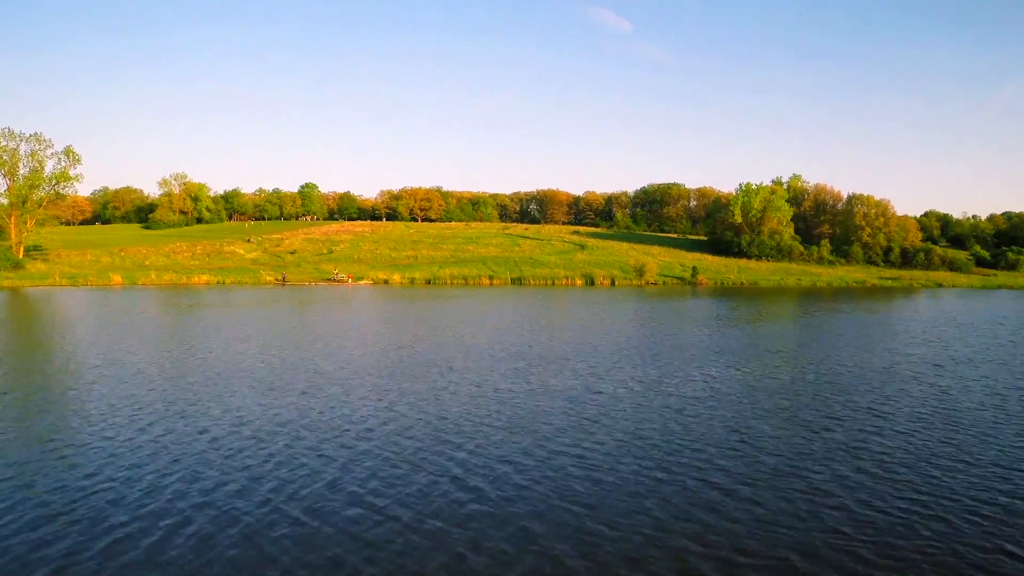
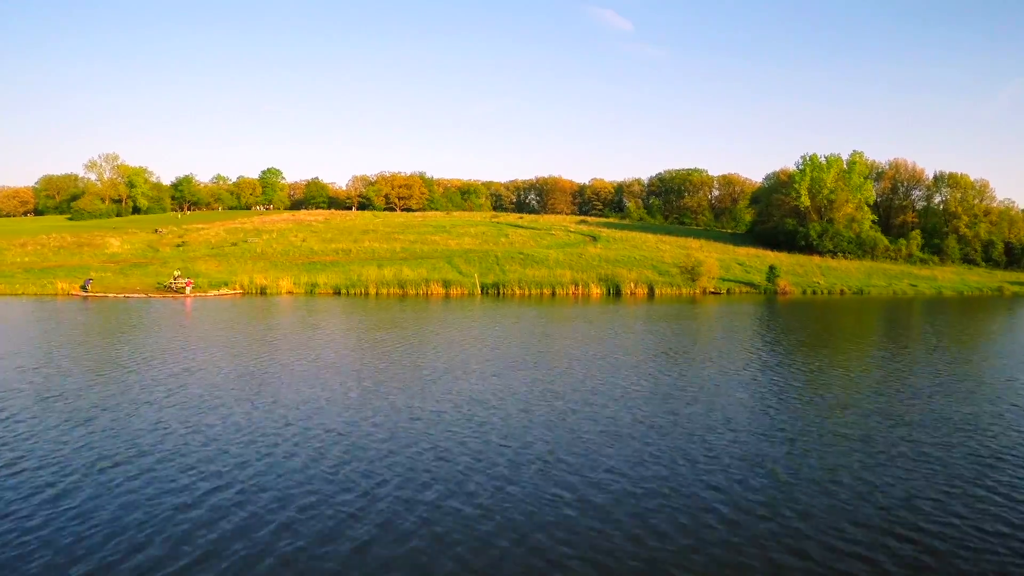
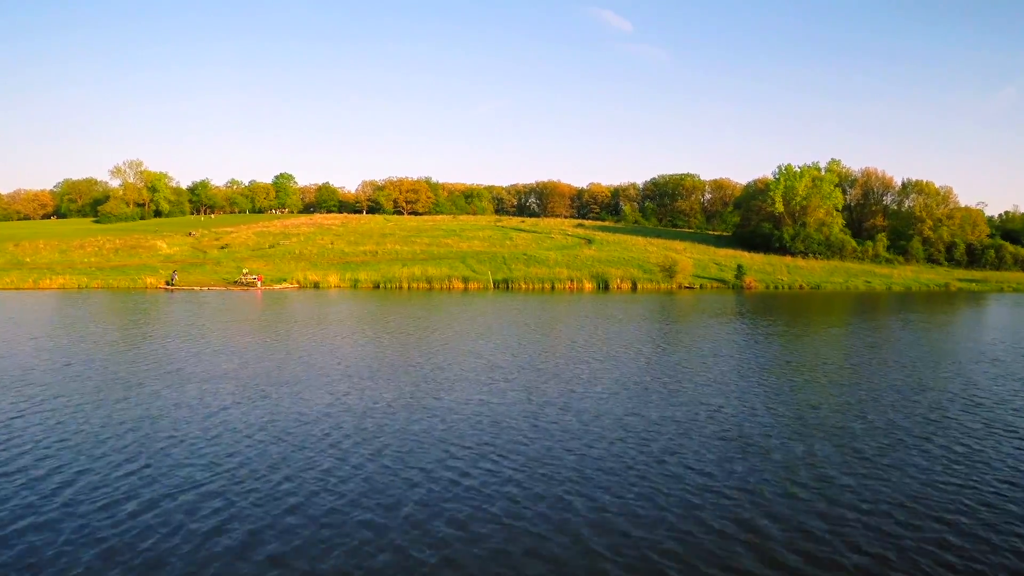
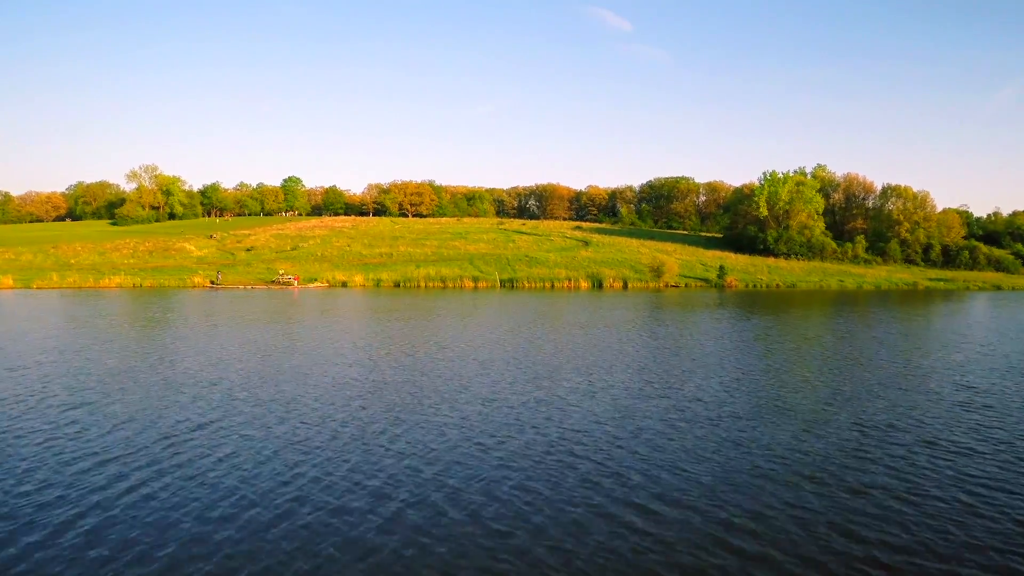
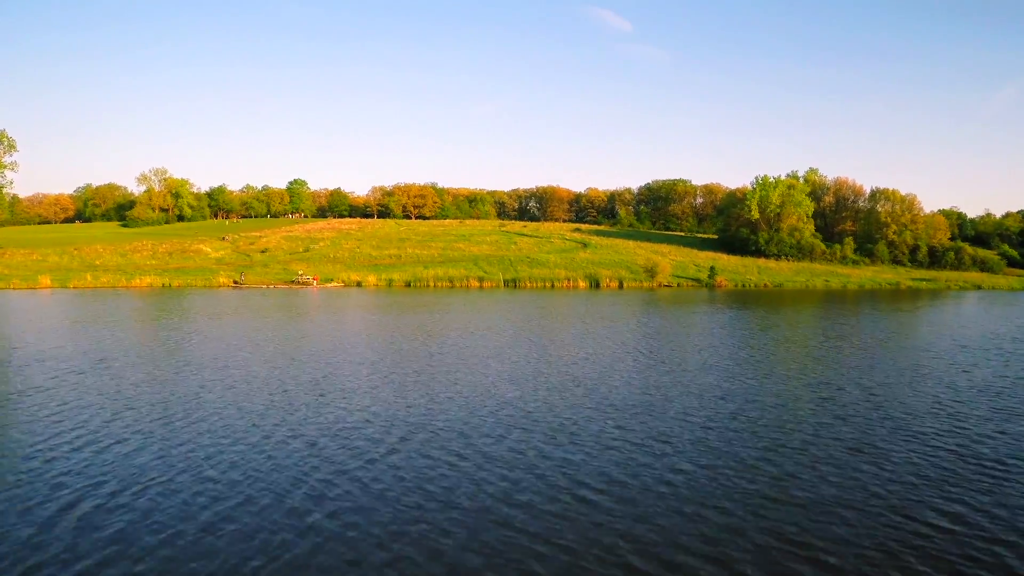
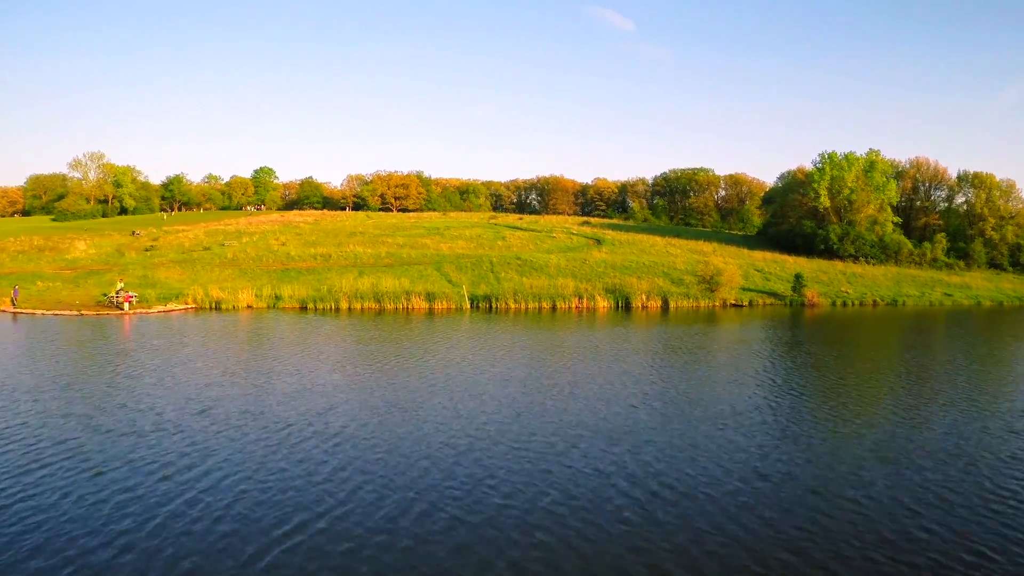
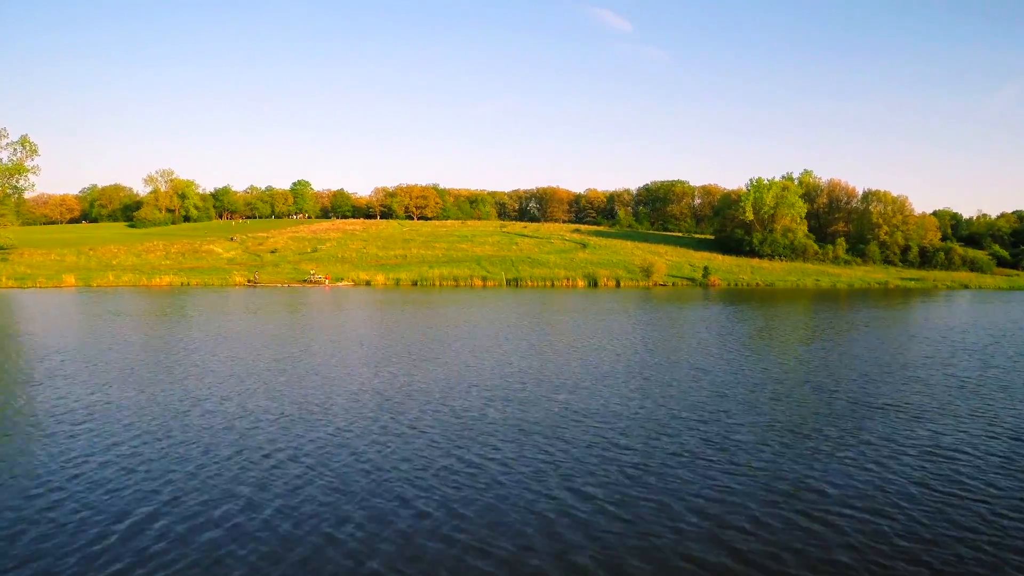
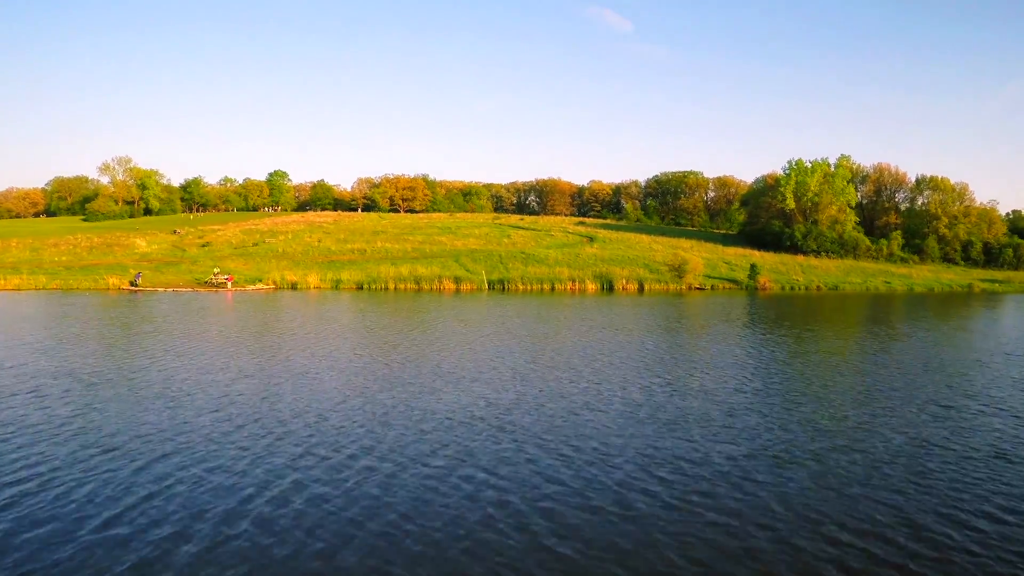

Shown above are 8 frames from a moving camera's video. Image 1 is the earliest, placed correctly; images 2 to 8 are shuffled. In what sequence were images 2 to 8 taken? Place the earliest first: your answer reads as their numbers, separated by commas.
7, 5, 4, 3, 8, 2, 6
